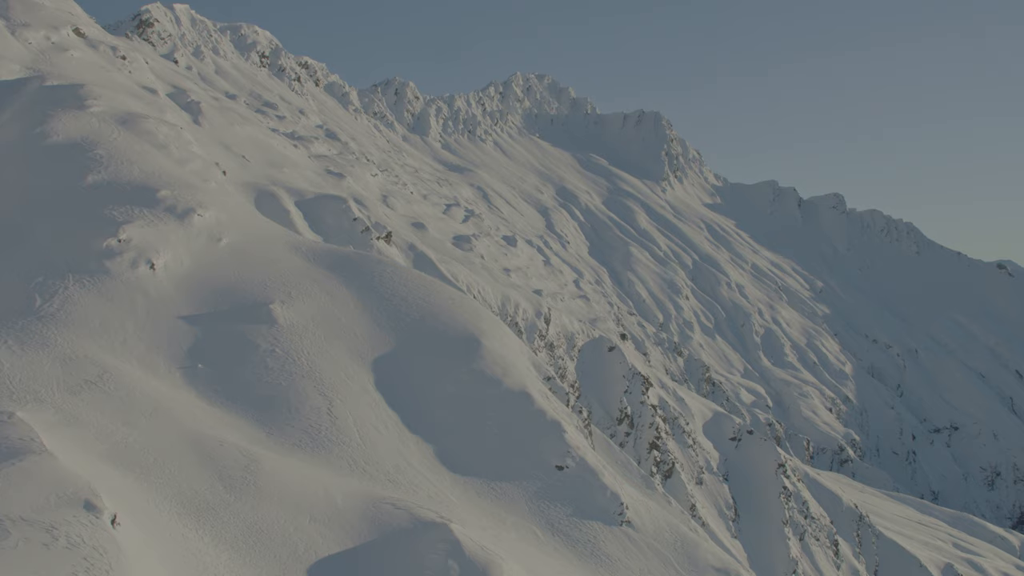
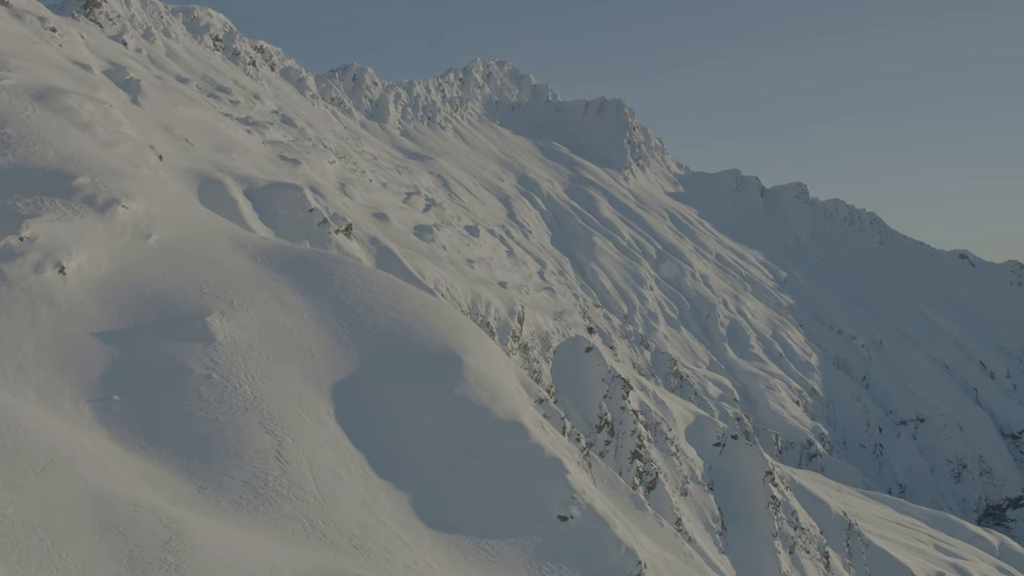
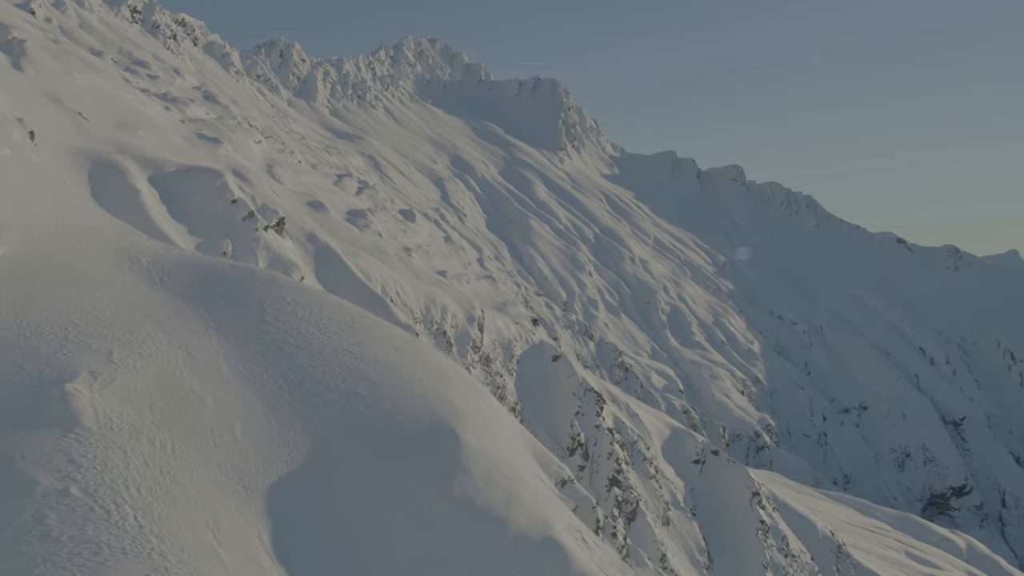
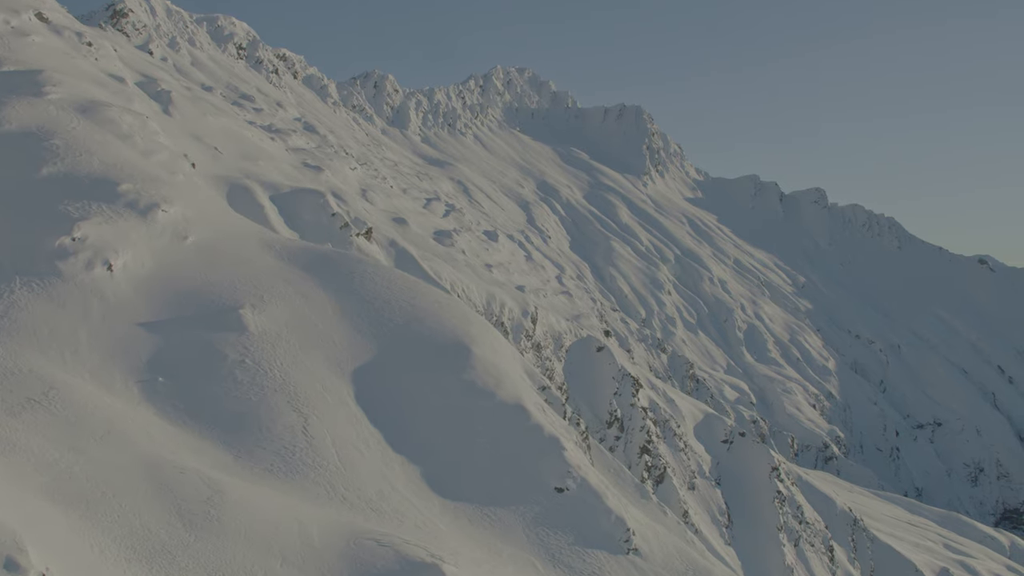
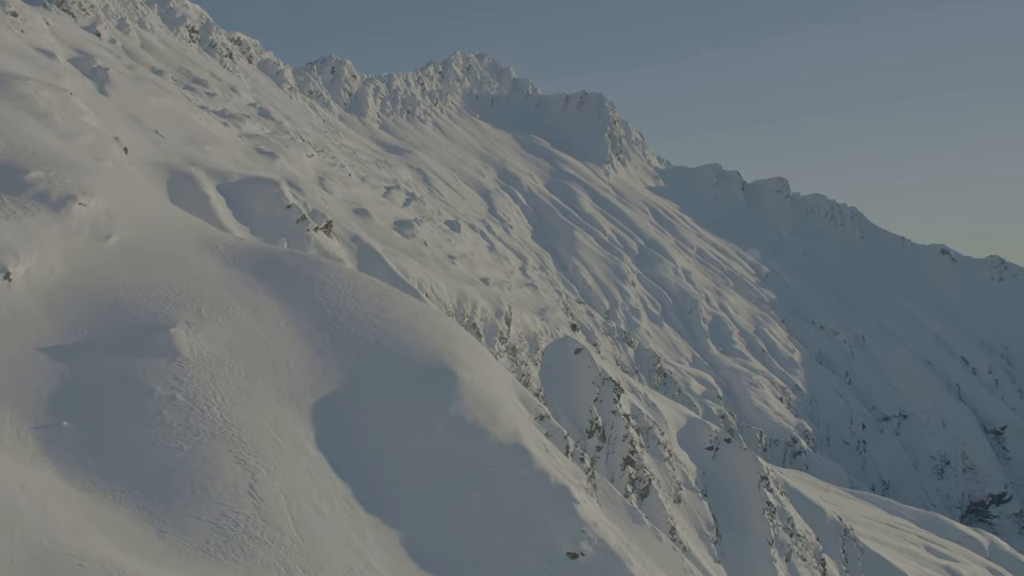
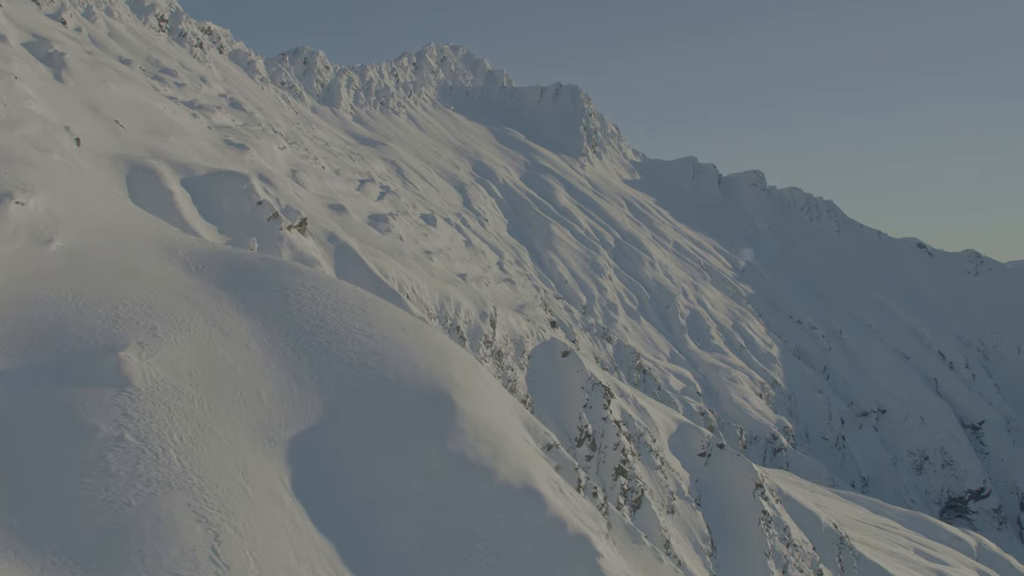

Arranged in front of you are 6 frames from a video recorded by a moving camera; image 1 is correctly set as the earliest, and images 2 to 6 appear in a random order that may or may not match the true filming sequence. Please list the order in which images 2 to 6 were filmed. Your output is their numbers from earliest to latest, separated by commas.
4, 2, 5, 6, 3
